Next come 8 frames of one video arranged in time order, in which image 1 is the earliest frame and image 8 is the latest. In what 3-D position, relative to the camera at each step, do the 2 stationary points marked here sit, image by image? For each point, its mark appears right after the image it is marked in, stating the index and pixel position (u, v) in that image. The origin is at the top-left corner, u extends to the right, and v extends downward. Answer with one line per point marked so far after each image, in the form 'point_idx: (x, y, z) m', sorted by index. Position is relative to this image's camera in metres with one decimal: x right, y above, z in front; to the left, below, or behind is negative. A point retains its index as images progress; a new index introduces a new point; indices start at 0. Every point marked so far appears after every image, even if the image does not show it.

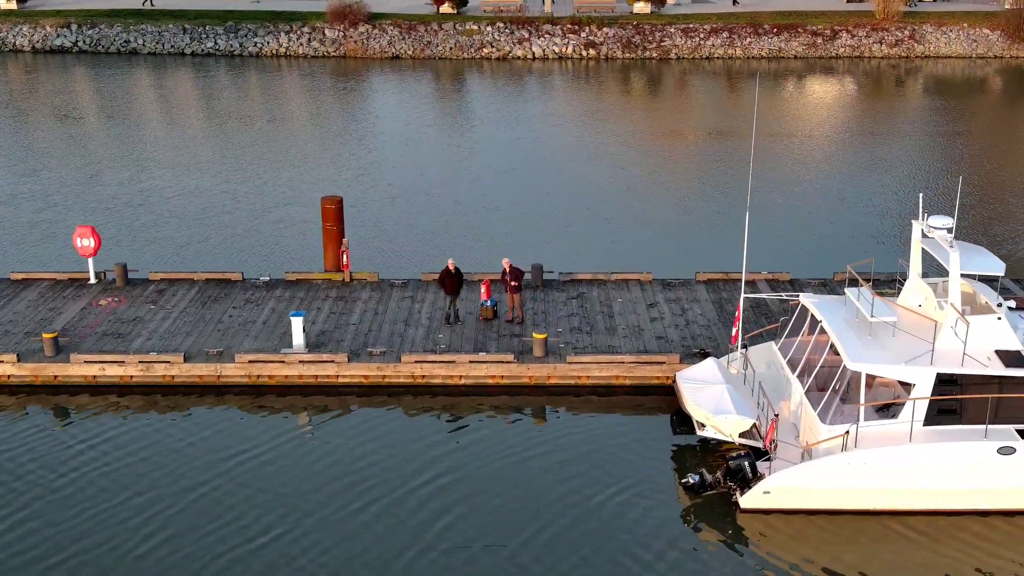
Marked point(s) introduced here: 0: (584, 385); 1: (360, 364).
0: (+1.3, -1.8, +19.3) m
1: (-2.7, -1.4, +19.0) m
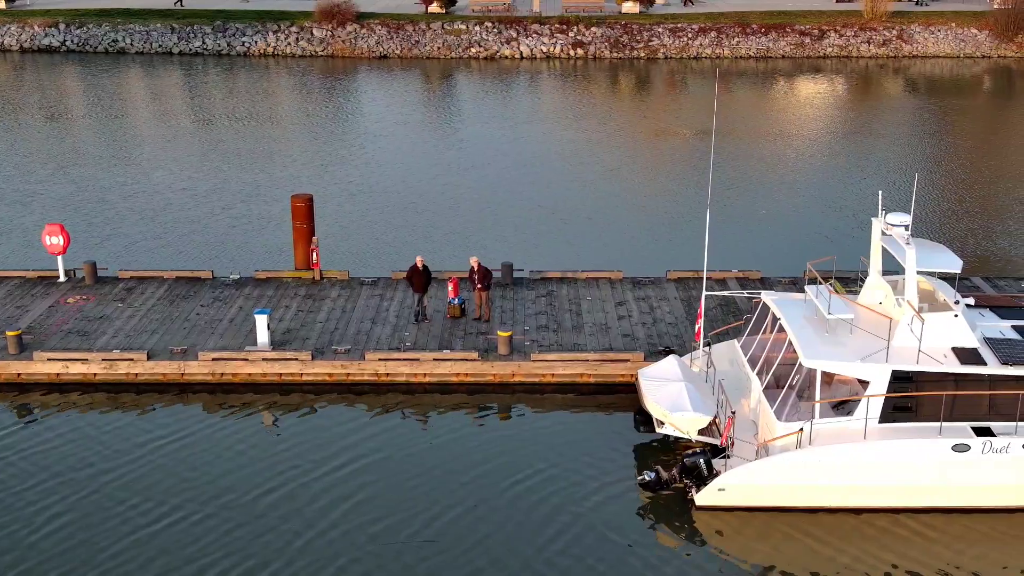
0: (+0.7, -1.7, +19.3) m
1: (-3.4, -1.3, +19.0) m
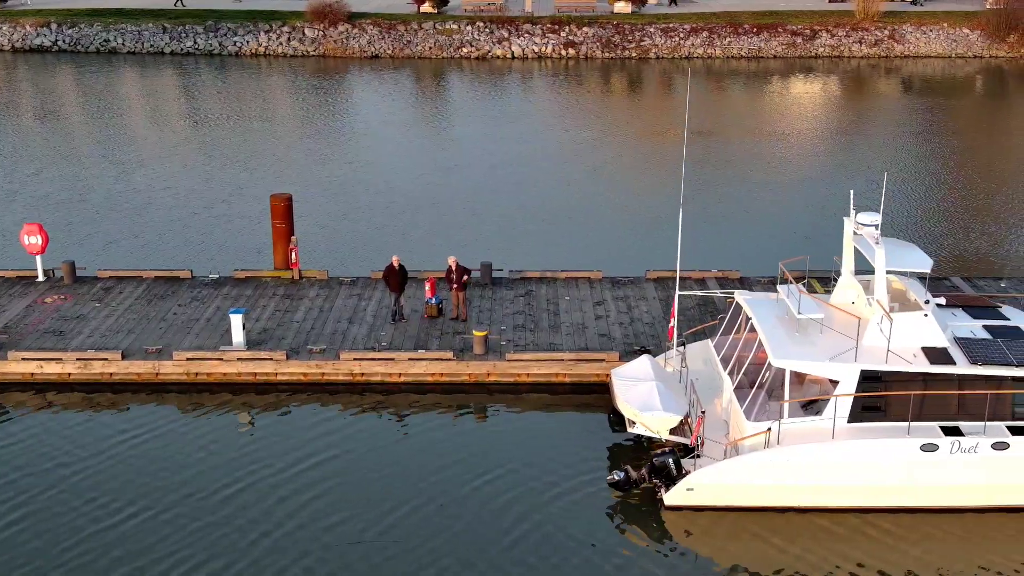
0: (+0.2, -1.7, +19.3) m
1: (-3.9, -1.3, +19.0) m
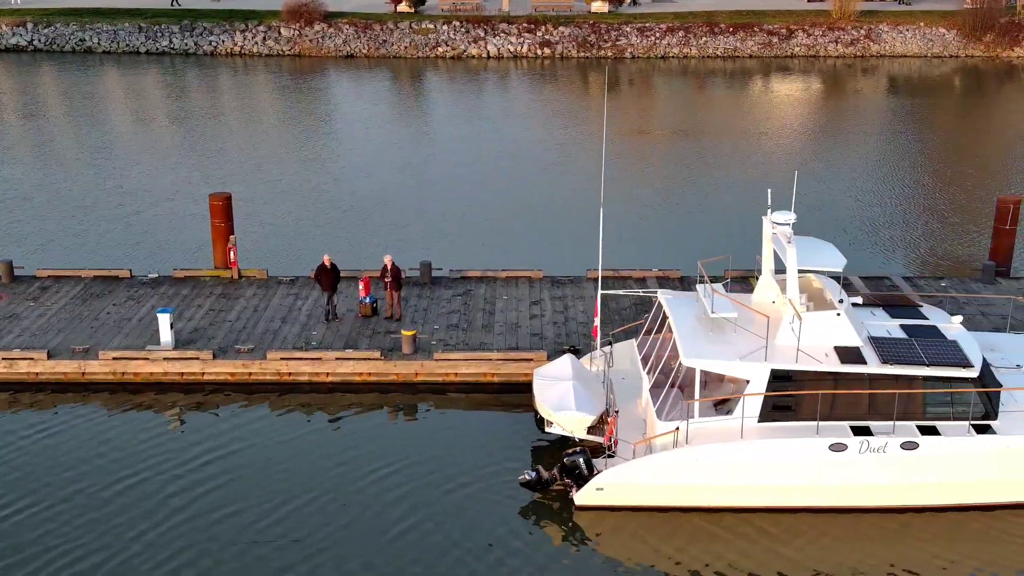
0: (-1.1, -1.7, +19.3) m
1: (-5.2, -1.3, +19.0) m
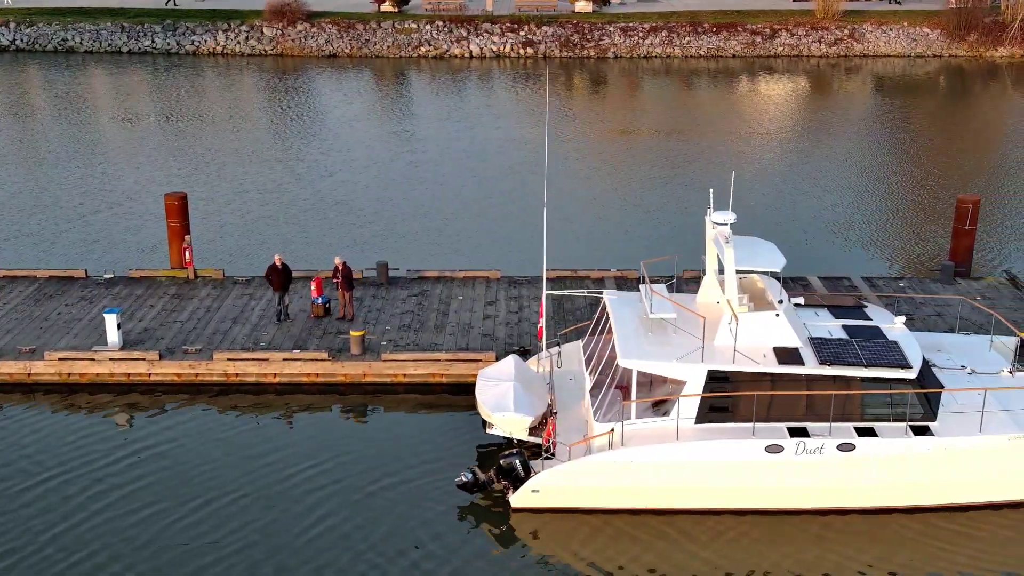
0: (-2.0, -1.7, +19.2) m
1: (-6.1, -1.3, +18.8) m
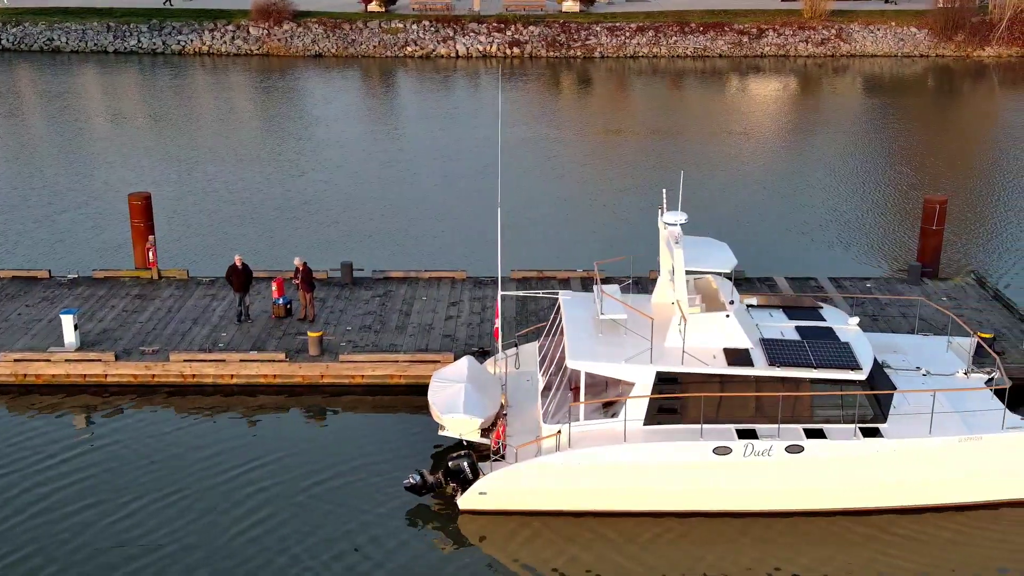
0: (-2.8, -1.7, +19.1) m
1: (-6.9, -1.3, +18.7) m
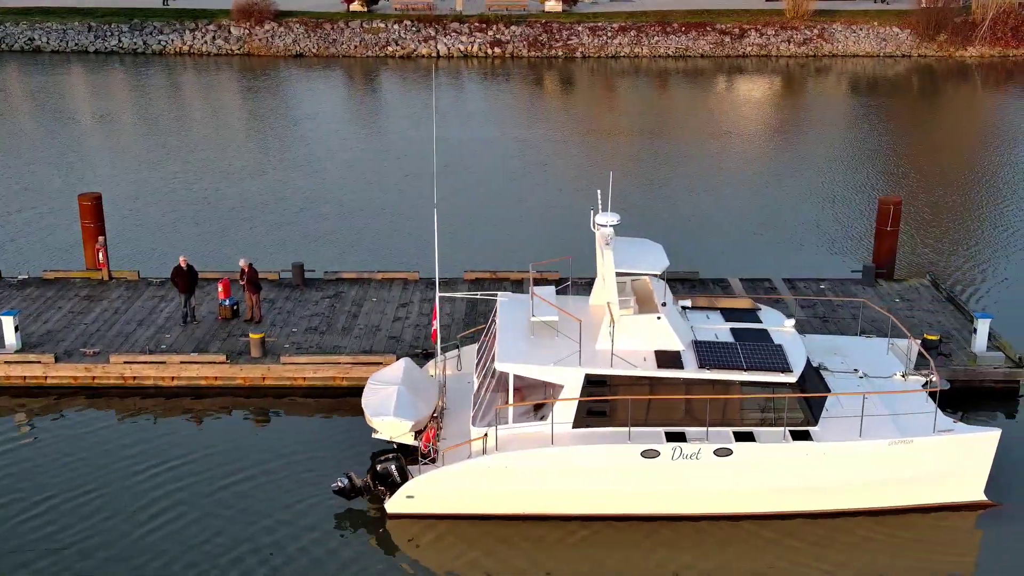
0: (-3.8, -1.8, +18.9) m
1: (-7.9, -1.4, +18.6) m
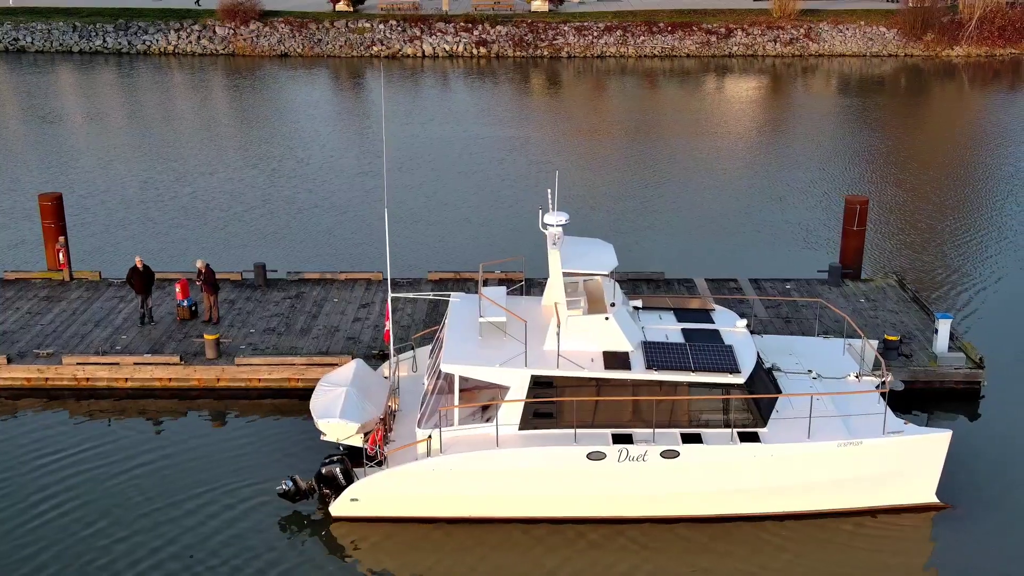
0: (-4.6, -1.8, +18.8) m
1: (-8.6, -1.4, +18.5) m
